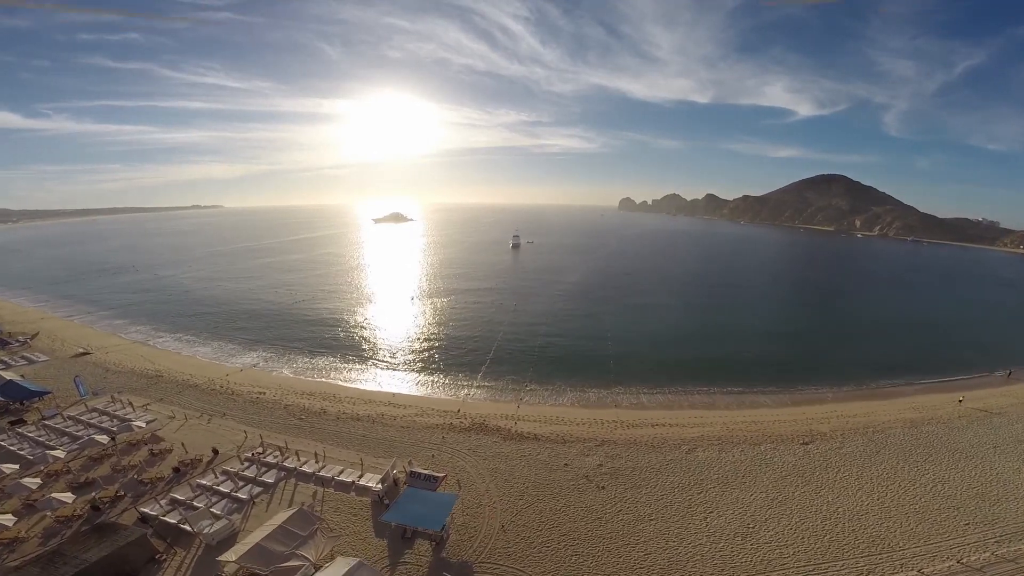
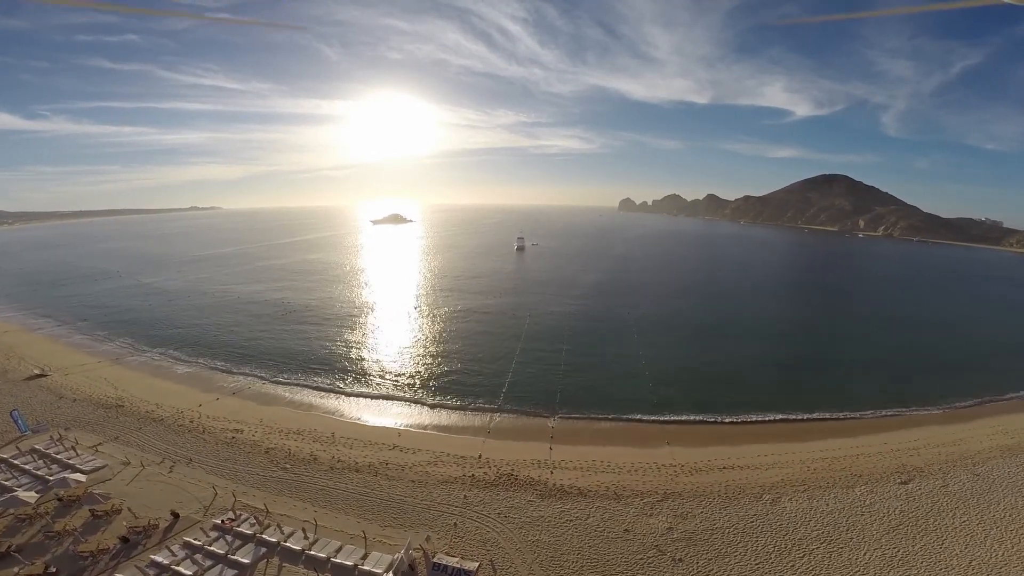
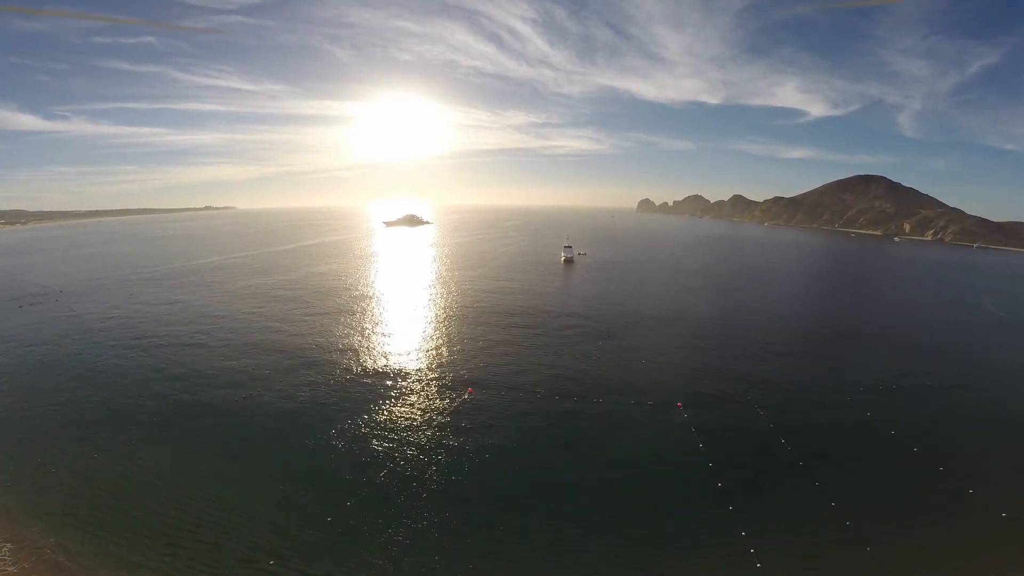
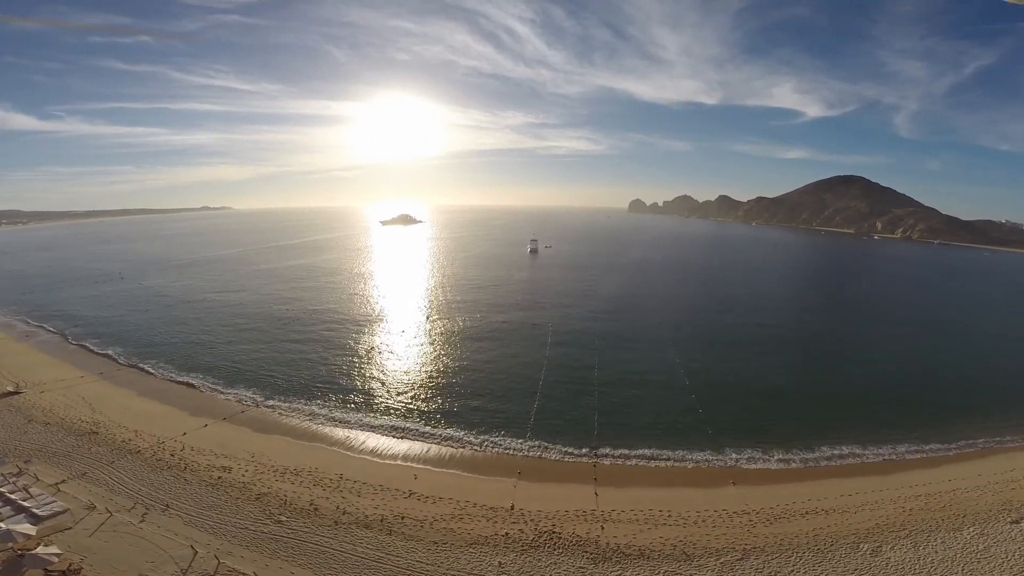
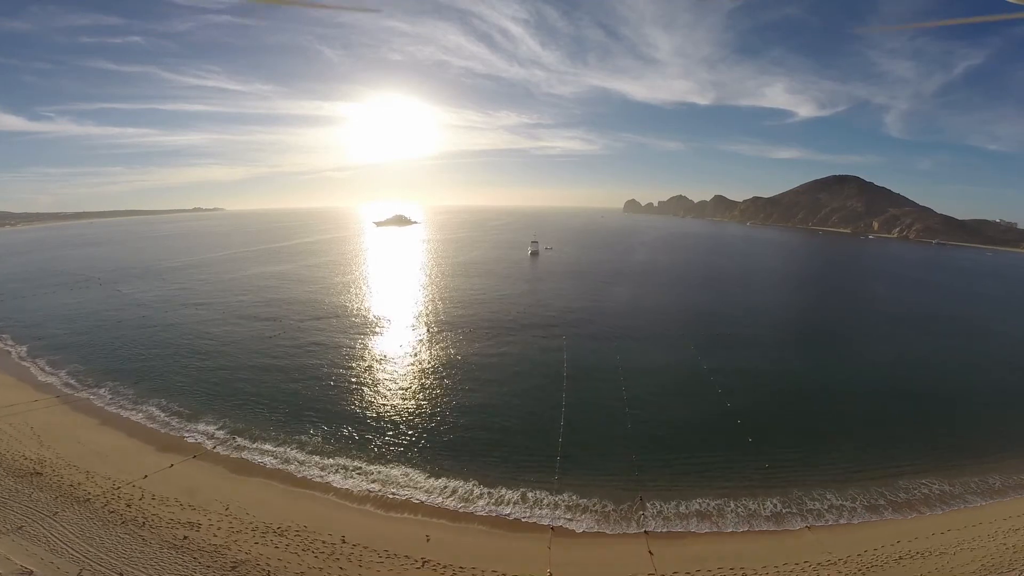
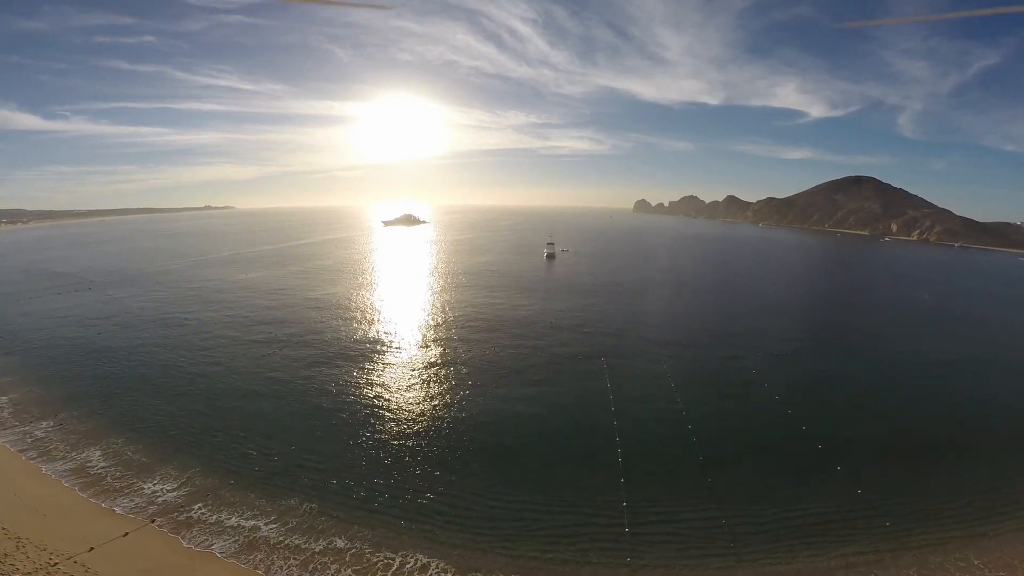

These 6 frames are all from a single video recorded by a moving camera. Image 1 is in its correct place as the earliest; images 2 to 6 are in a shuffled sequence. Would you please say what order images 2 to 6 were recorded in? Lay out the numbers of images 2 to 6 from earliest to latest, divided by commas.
2, 4, 5, 6, 3
